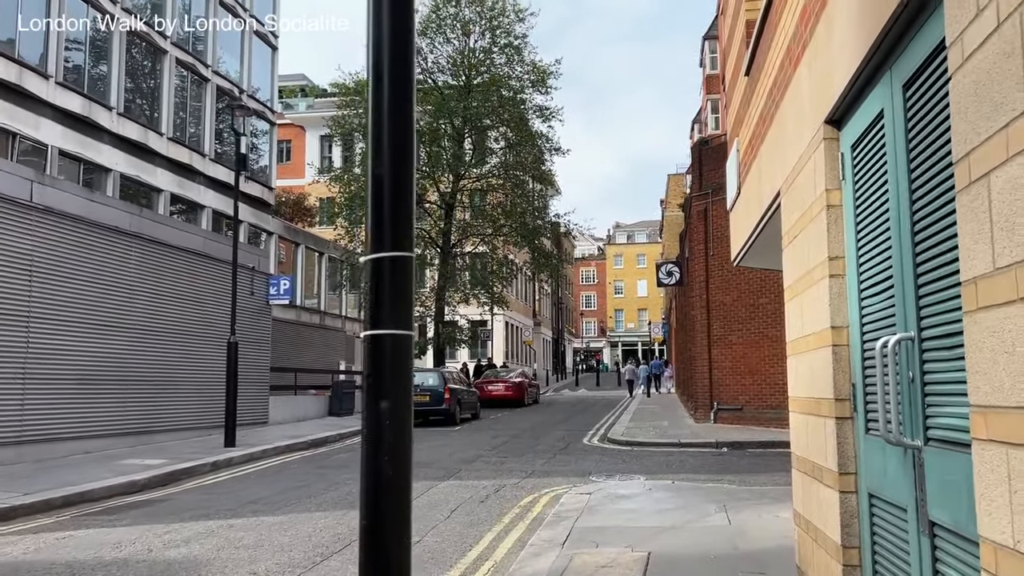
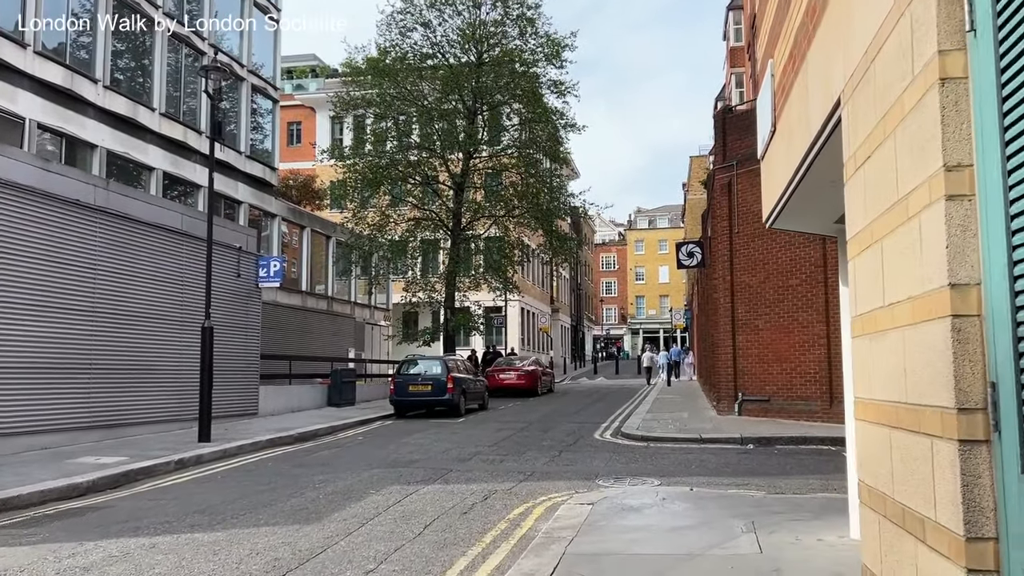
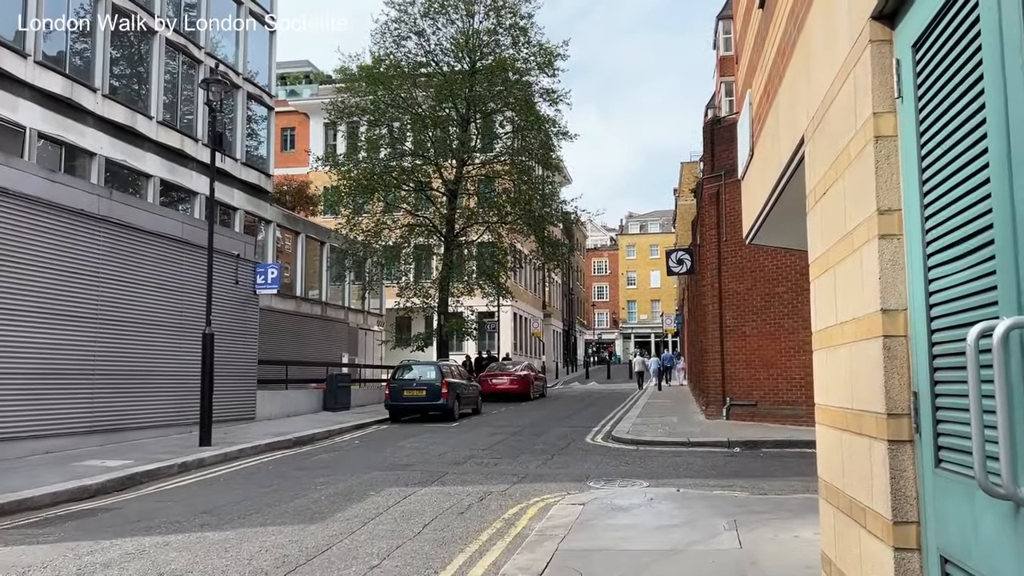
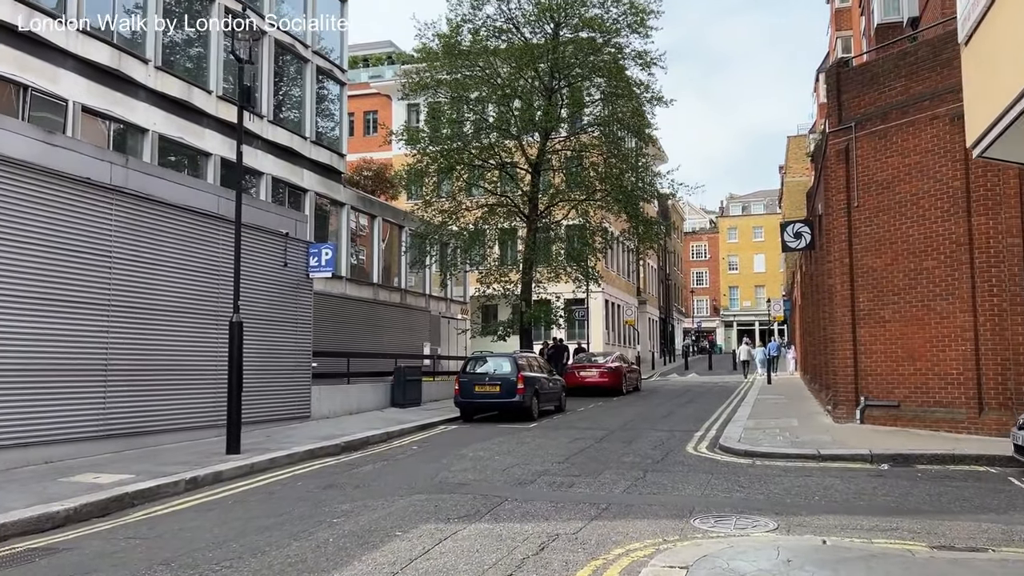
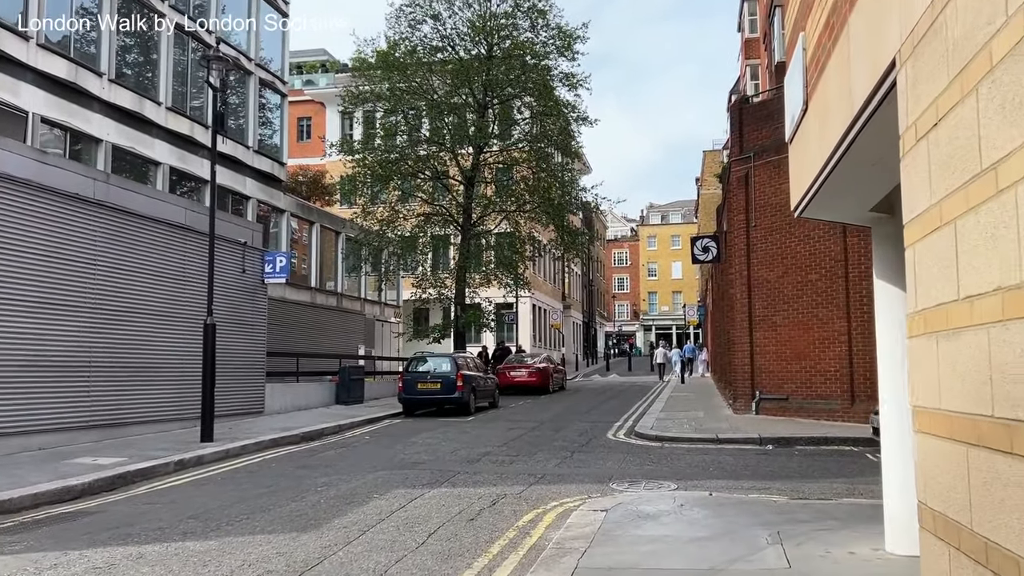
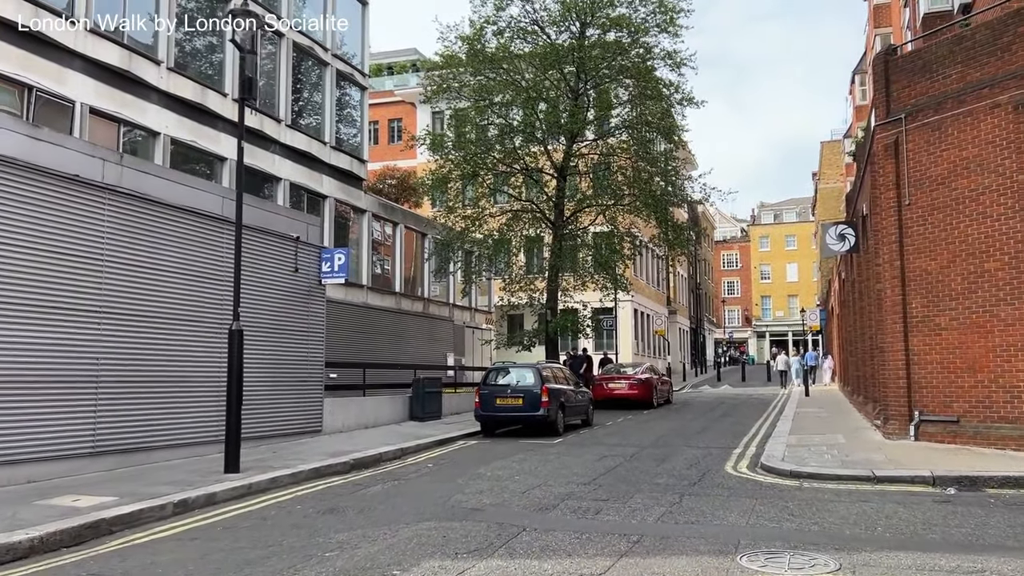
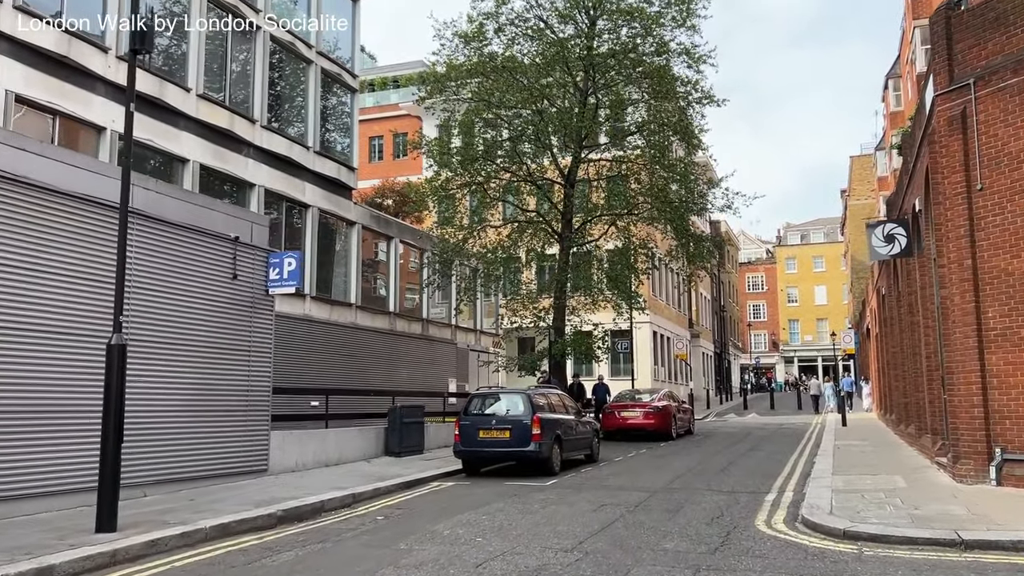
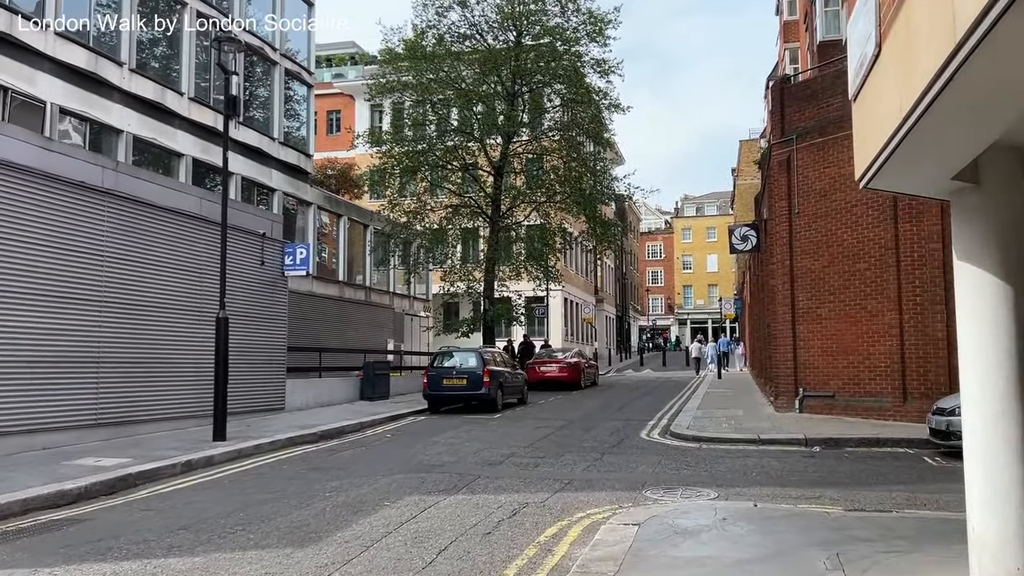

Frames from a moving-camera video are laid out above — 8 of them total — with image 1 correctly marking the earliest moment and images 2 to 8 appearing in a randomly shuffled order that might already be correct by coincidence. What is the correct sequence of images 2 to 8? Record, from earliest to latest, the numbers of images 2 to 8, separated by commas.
3, 2, 5, 8, 4, 6, 7
